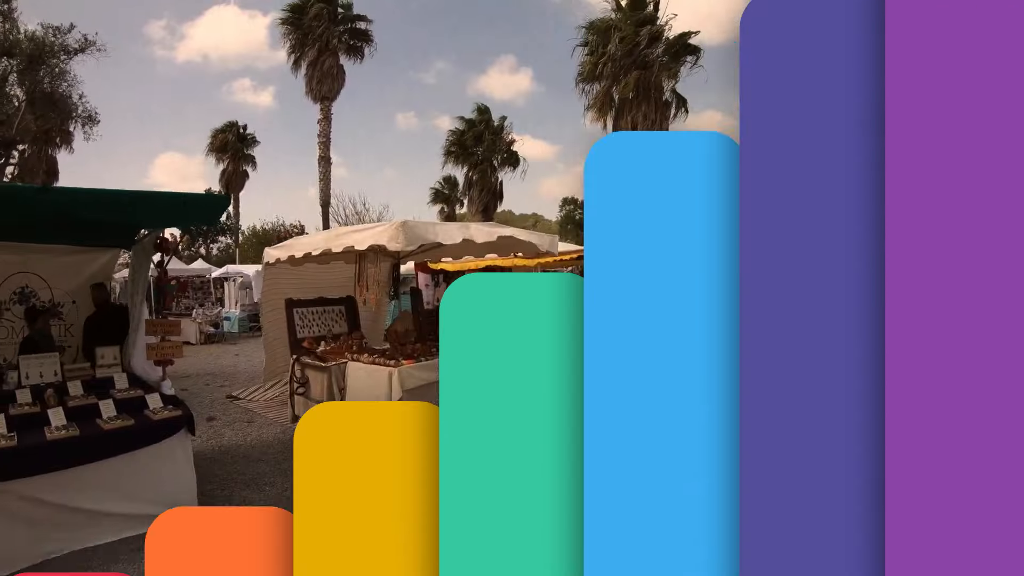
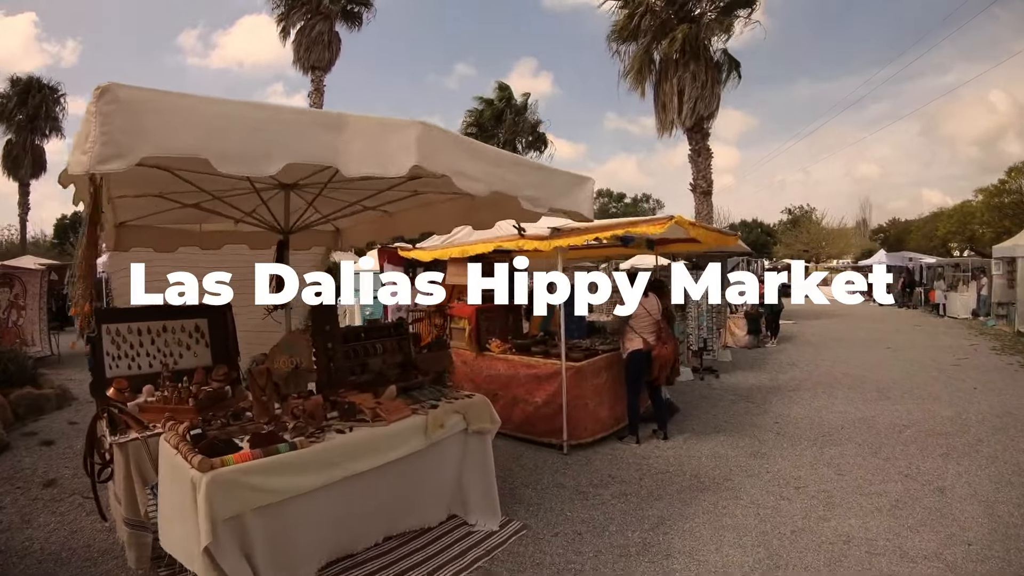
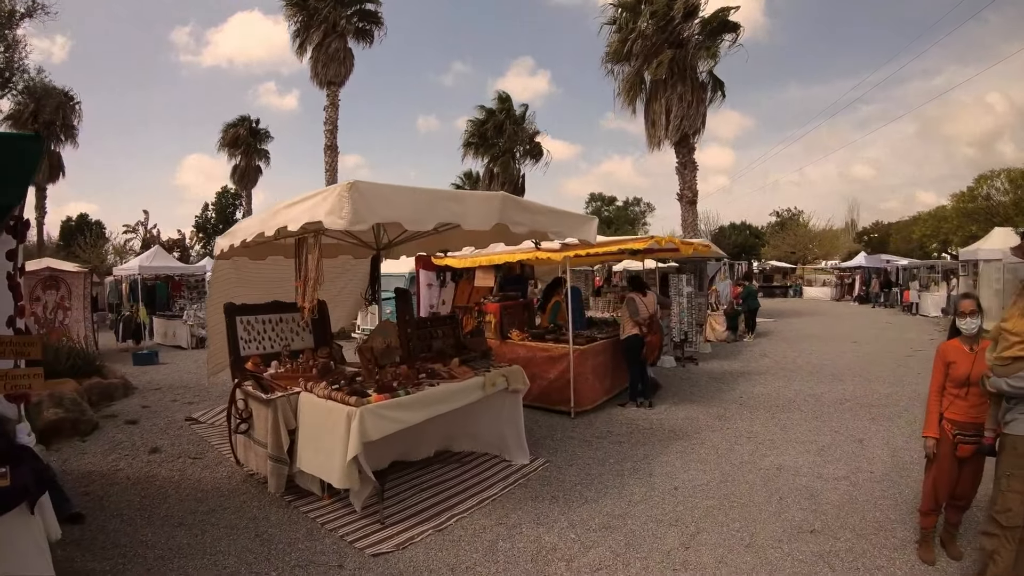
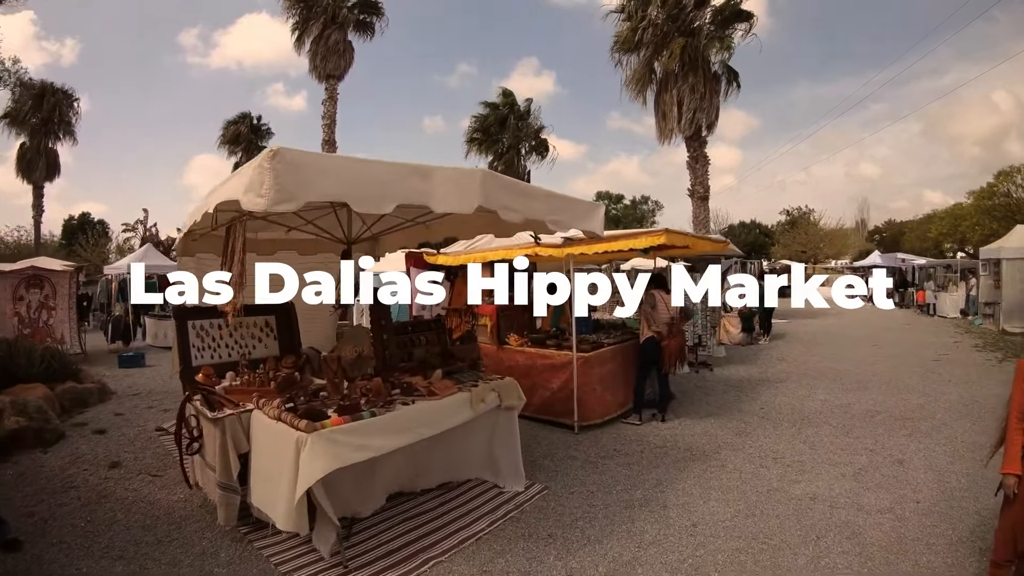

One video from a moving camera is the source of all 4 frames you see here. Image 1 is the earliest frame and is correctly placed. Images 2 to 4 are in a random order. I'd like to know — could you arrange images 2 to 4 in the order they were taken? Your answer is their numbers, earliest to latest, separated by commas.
3, 4, 2
